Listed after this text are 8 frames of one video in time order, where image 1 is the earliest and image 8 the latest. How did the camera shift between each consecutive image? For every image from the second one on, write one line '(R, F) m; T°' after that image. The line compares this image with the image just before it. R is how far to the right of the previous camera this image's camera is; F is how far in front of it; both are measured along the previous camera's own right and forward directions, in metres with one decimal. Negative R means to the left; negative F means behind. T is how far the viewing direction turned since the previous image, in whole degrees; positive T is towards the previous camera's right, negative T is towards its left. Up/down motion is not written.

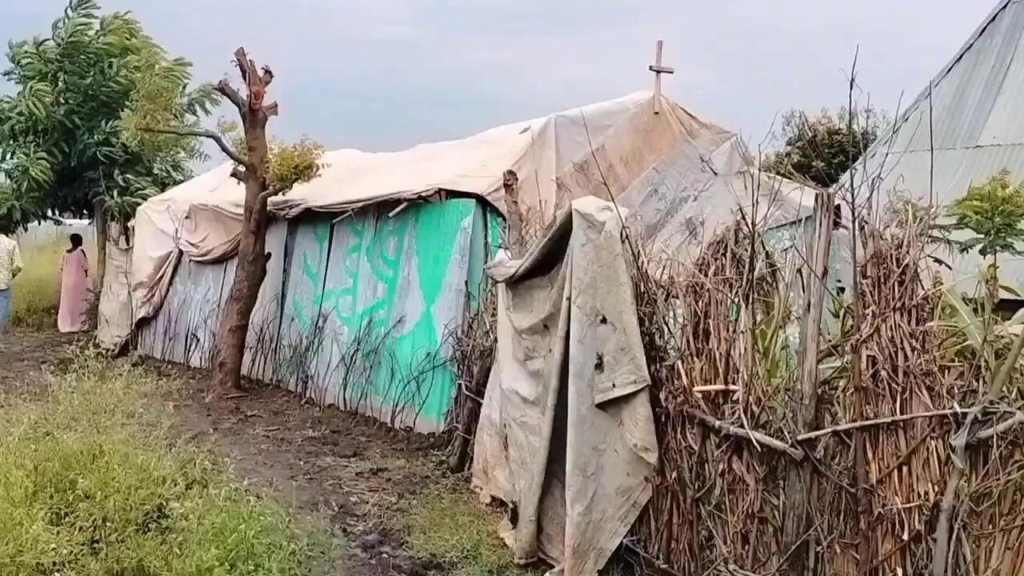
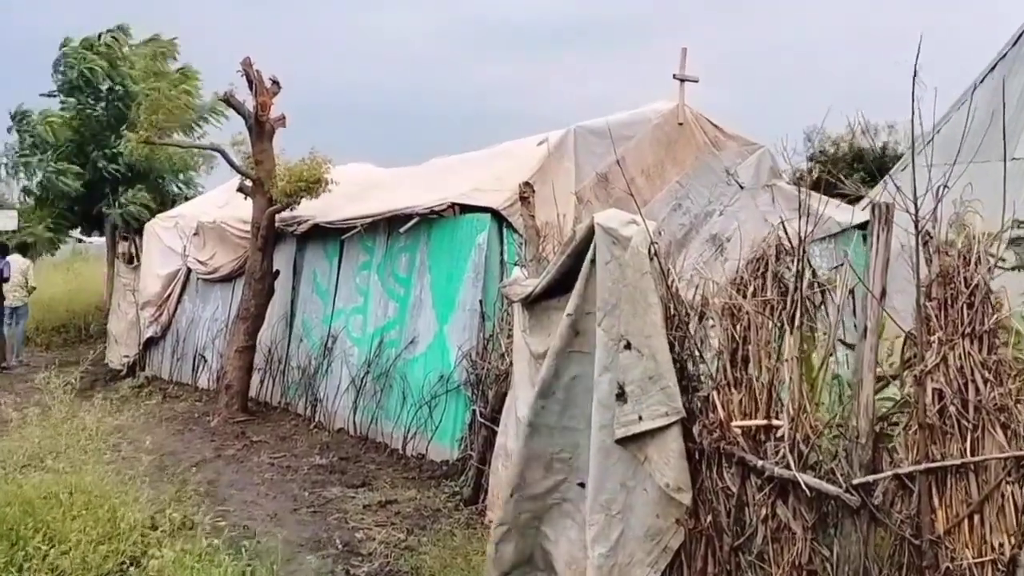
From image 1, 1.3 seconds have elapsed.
(0.0, +0.4) m; -1°
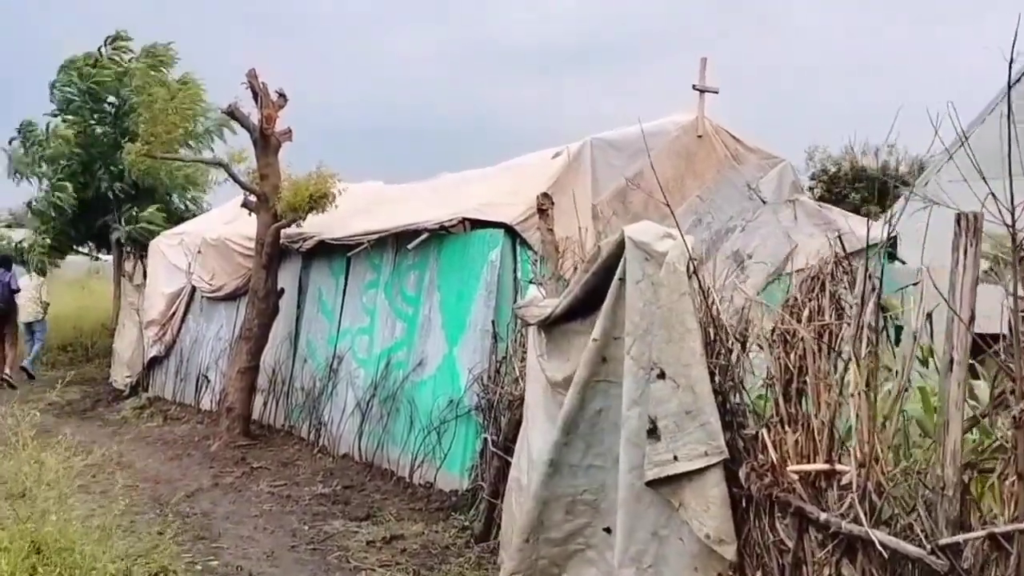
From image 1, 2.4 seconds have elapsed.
(0.0, +0.4) m; -1°
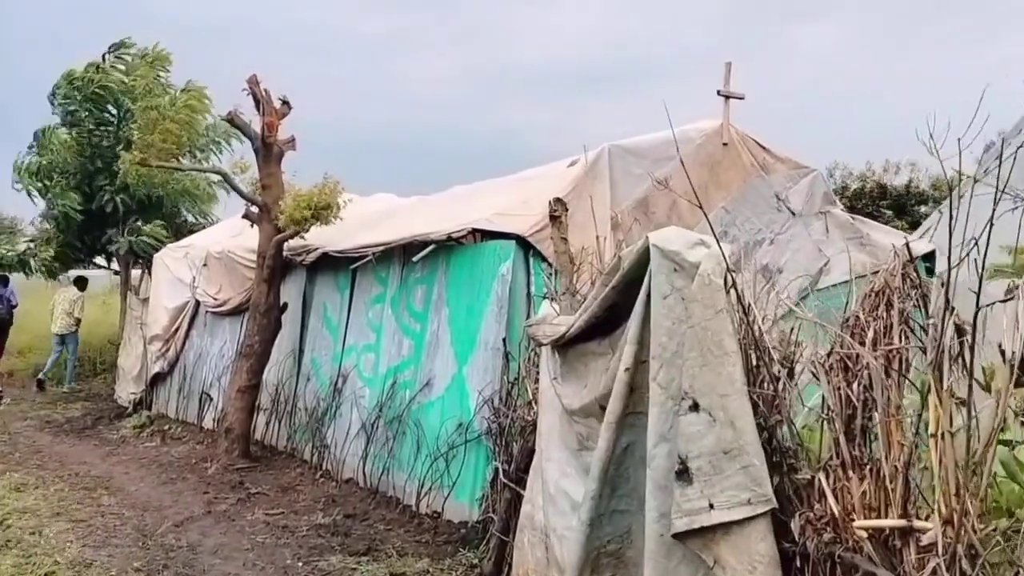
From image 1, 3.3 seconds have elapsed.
(0.0, +0.5) m; -1°
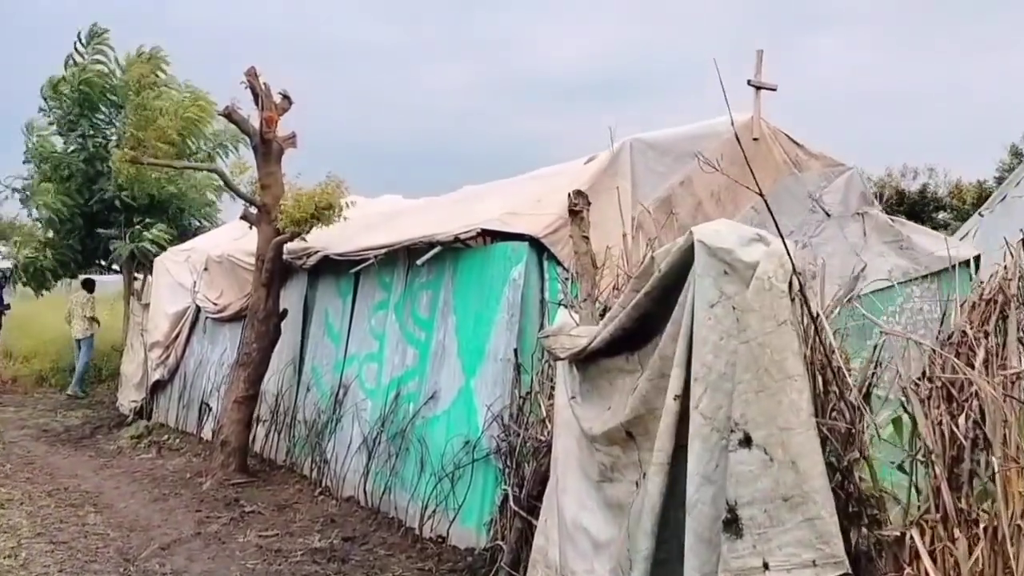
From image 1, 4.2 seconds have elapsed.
(0.0, +0.5) m; -1°
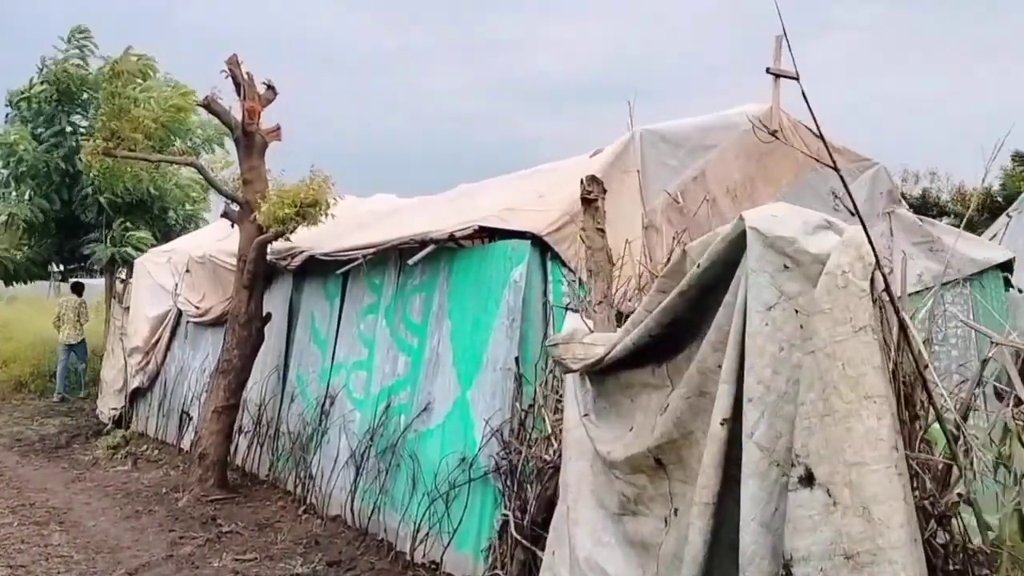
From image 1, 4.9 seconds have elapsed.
(0.0, +0.5) m; 0°
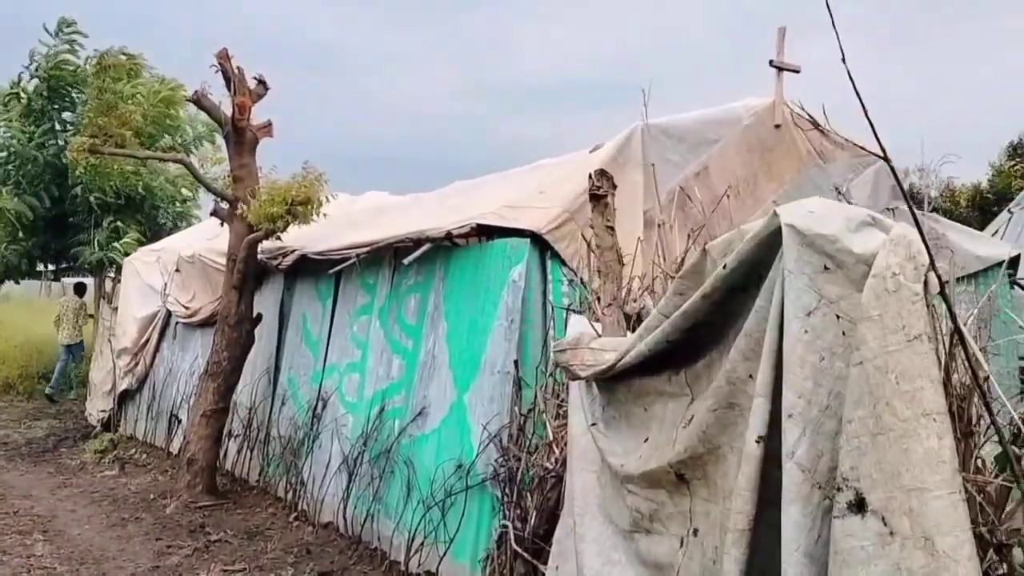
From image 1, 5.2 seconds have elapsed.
(0.0, +0.2) m; 0°
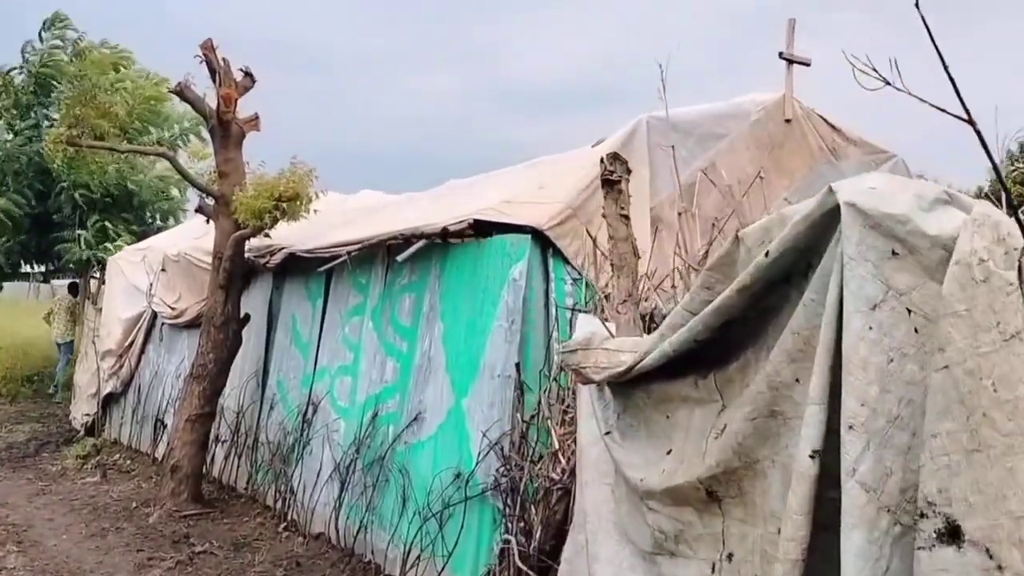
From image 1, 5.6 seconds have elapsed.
(0.0, +0.3) m; +1°
